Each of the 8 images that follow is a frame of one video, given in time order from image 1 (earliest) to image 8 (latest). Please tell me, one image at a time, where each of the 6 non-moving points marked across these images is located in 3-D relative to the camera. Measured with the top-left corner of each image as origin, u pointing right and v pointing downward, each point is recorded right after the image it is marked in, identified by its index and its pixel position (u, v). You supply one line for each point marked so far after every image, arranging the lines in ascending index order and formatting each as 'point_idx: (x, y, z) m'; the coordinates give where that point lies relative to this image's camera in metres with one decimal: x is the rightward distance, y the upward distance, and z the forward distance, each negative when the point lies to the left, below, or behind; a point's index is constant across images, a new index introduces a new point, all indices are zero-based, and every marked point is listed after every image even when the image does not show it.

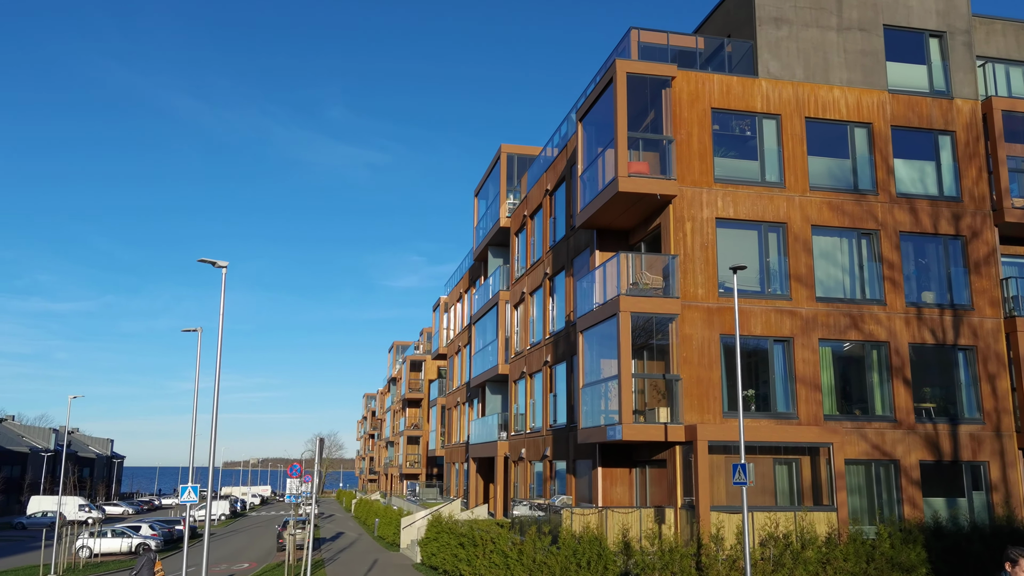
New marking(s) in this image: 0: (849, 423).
0: (+7.6, -3.1, +19.3) m
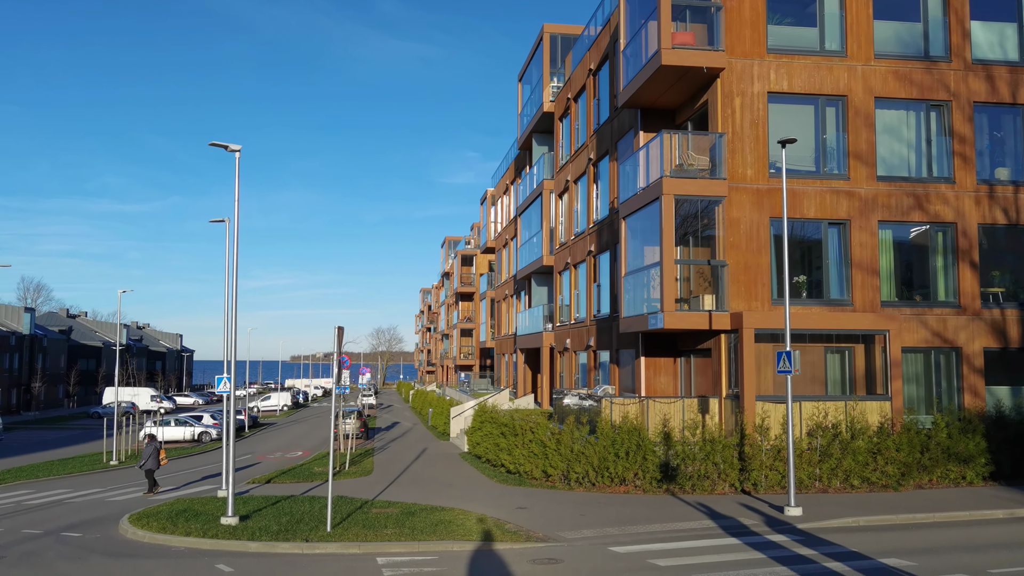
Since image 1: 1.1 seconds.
0: (+8.4, -0.5, +18.2) m
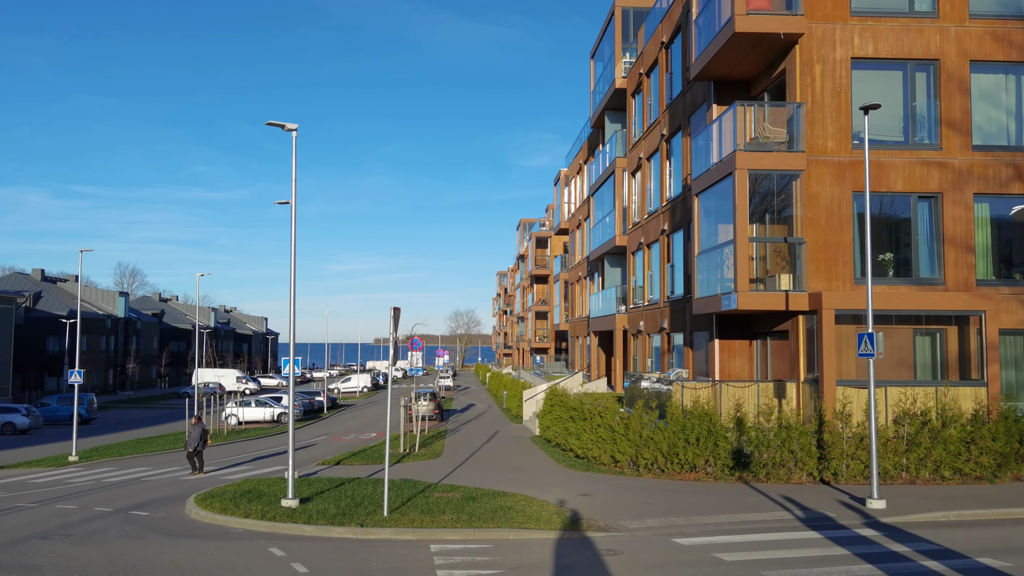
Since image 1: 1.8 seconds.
0: (+9.8, 0.0, +16.9) m
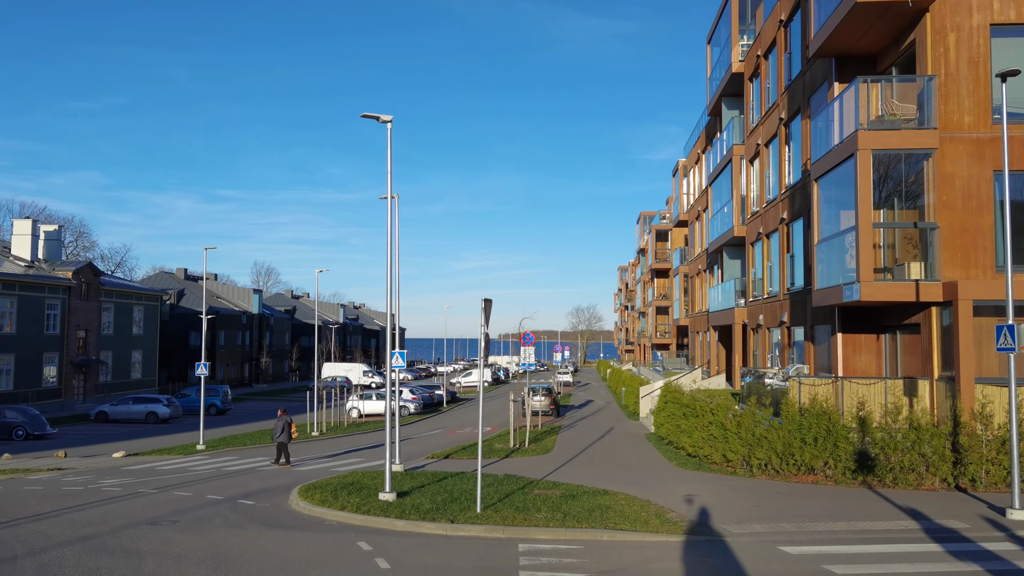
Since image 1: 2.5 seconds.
0: (+11.7, +0.2, +15.0) m
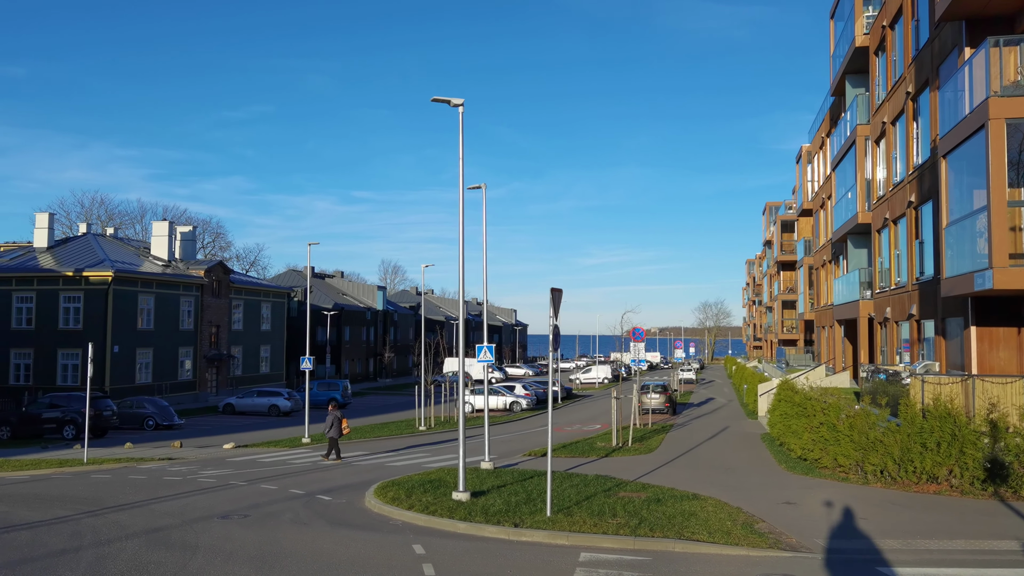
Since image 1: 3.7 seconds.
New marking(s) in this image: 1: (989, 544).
0: (+13.0, +0.5, +12.5) m
1: (+5.2, -2.8, +9.2) m
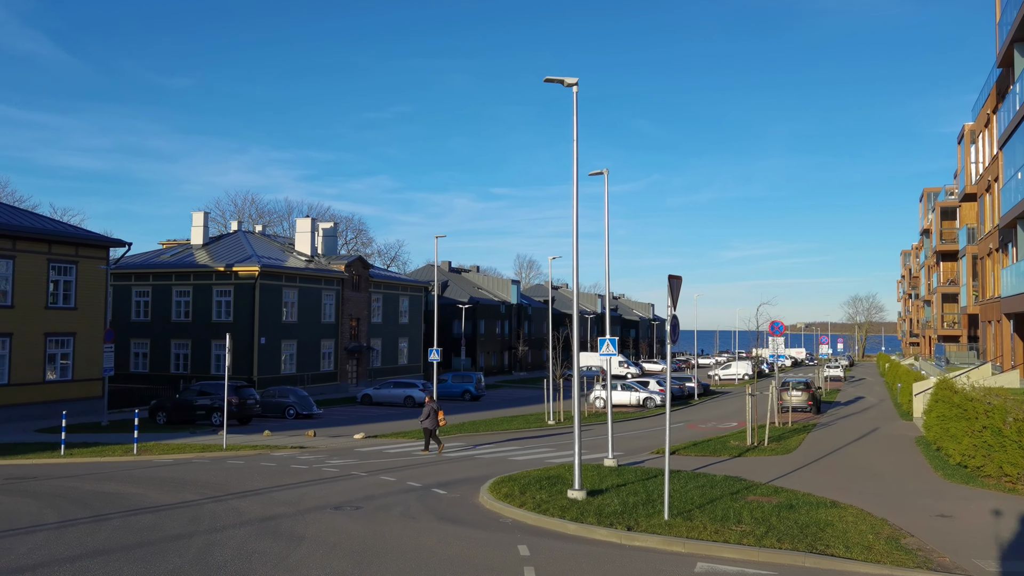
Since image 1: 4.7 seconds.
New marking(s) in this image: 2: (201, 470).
0: (+14.5, +0.7, +9.7) m
1: (+6.3, -2.6, +7.8) m
2: (-5.8, -3.4, +15.9) m
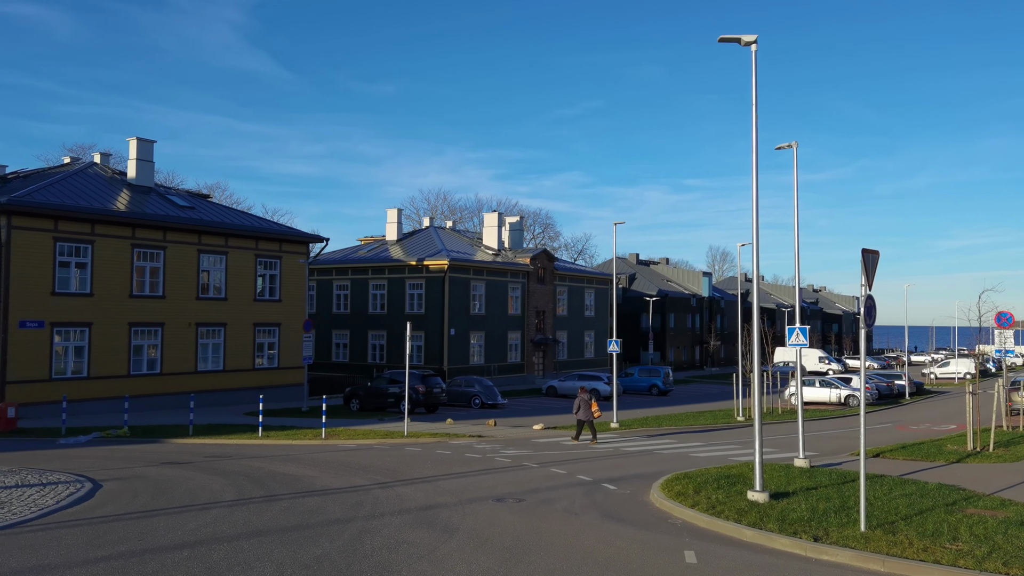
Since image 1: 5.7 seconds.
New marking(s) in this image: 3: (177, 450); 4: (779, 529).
0: (+15.8, +1.0, +5.6) m
1: (+7.5, -2.4, +5.6) m
2: (-2.5, -3.2, +16.2) m
3: (-6.6, -3.2, +16.7) m
4: (+2.6, -2.3, +8.3) m
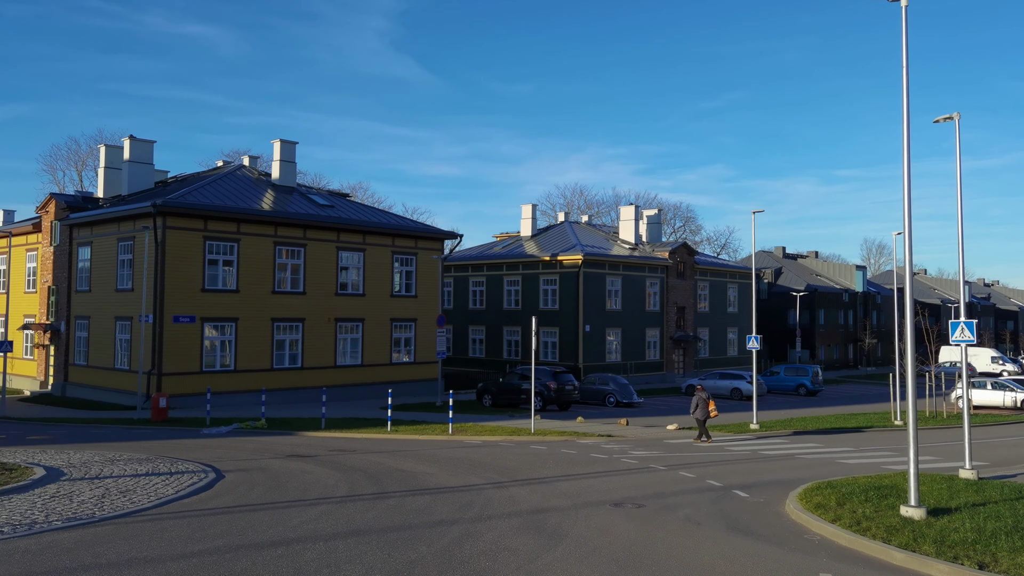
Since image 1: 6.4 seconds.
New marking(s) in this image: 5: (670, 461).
0: (+16.2, +1.2, +2.3) m
1: (+7.9, -2.2, +3.7) m
2: (-0.2, -3.0, +15.8) m
3: (-4.1, -3.1, +16.9) m
4: (+3.6, -2.2, +7.2) m
5: (+2.7, -3.0, +14.7) m
